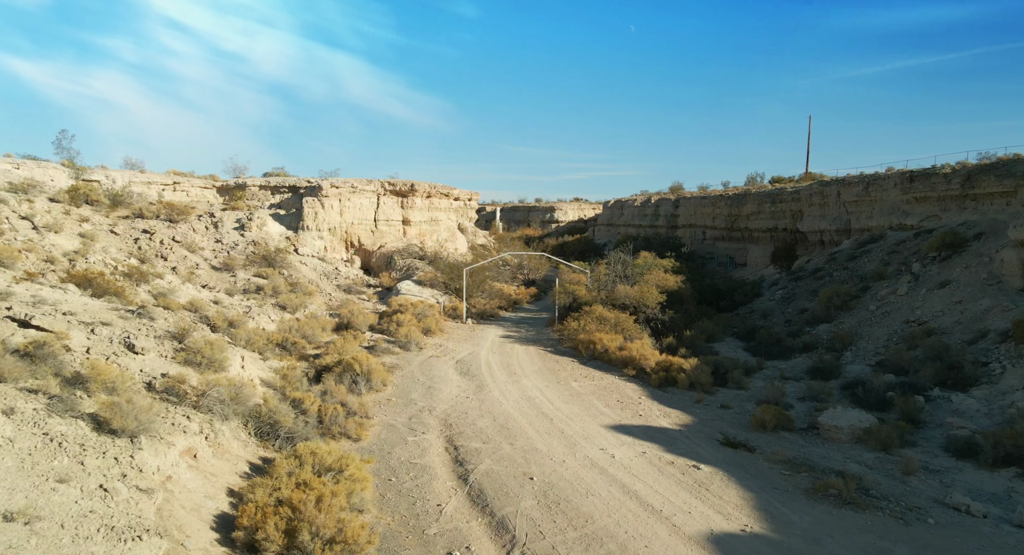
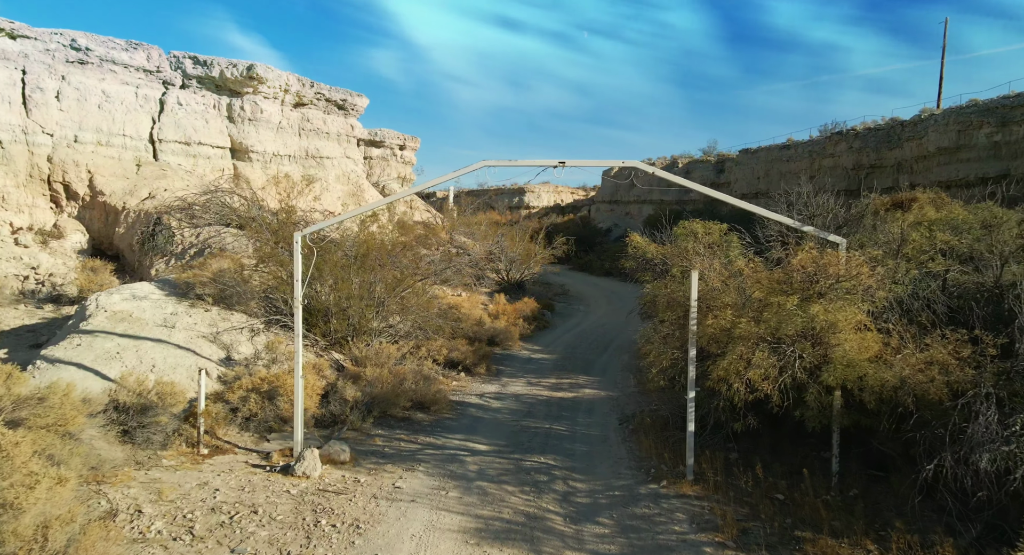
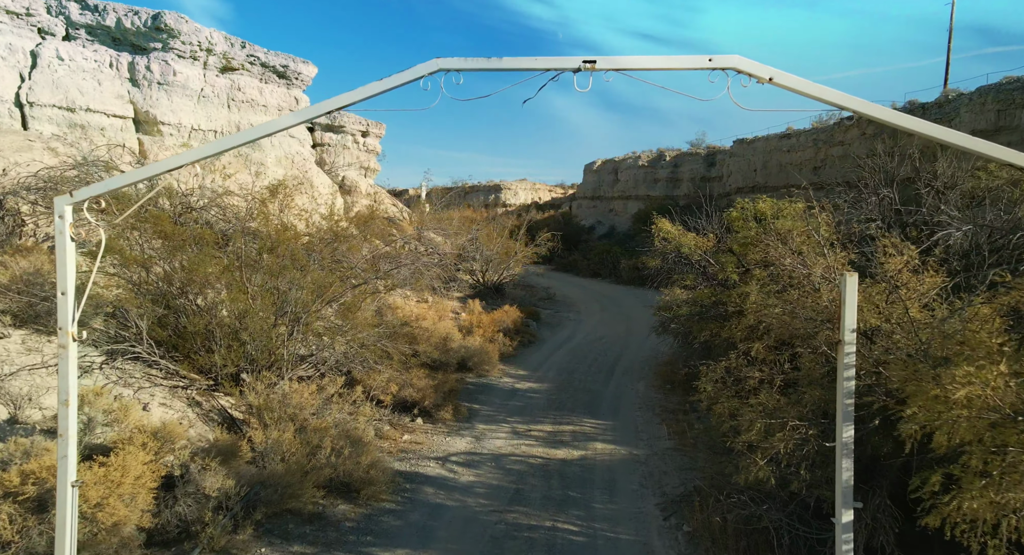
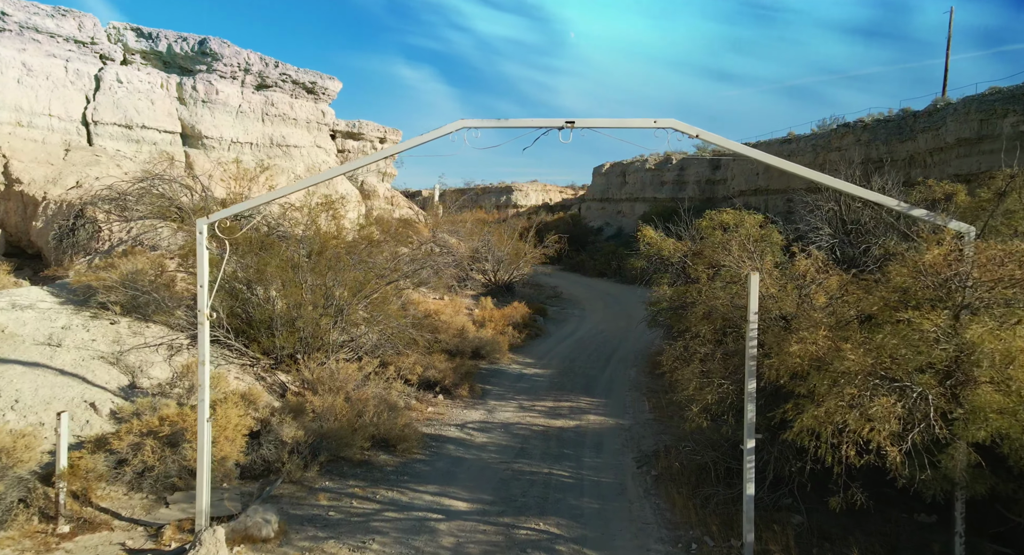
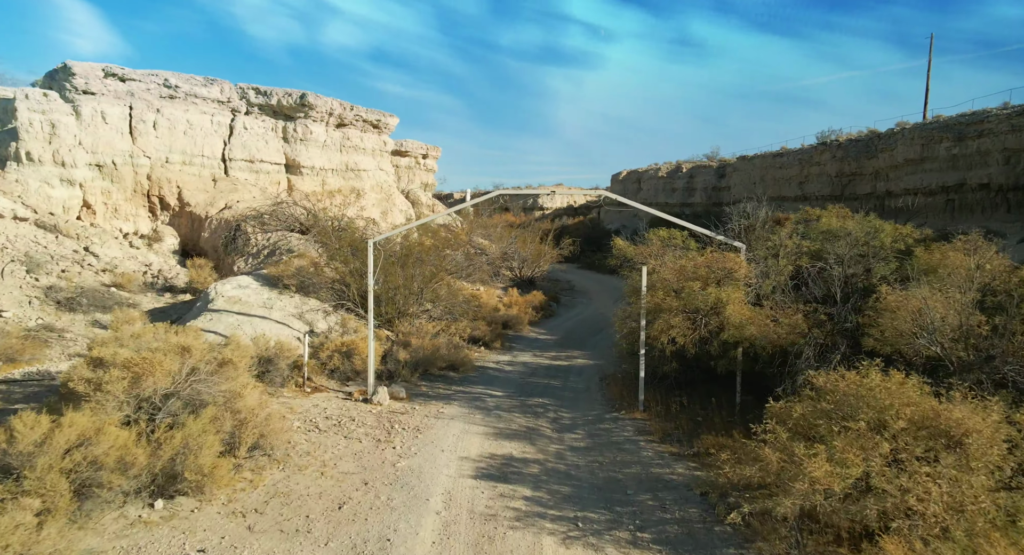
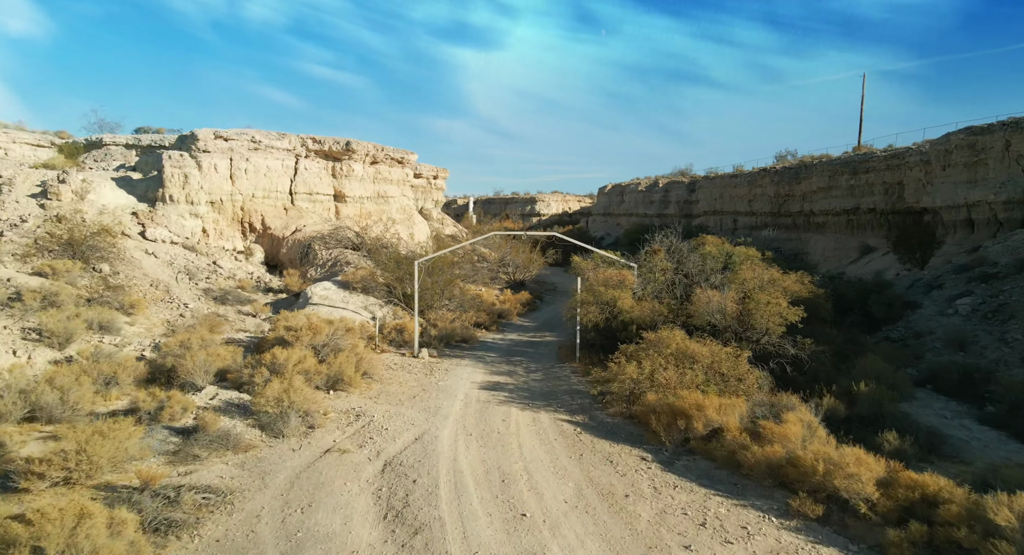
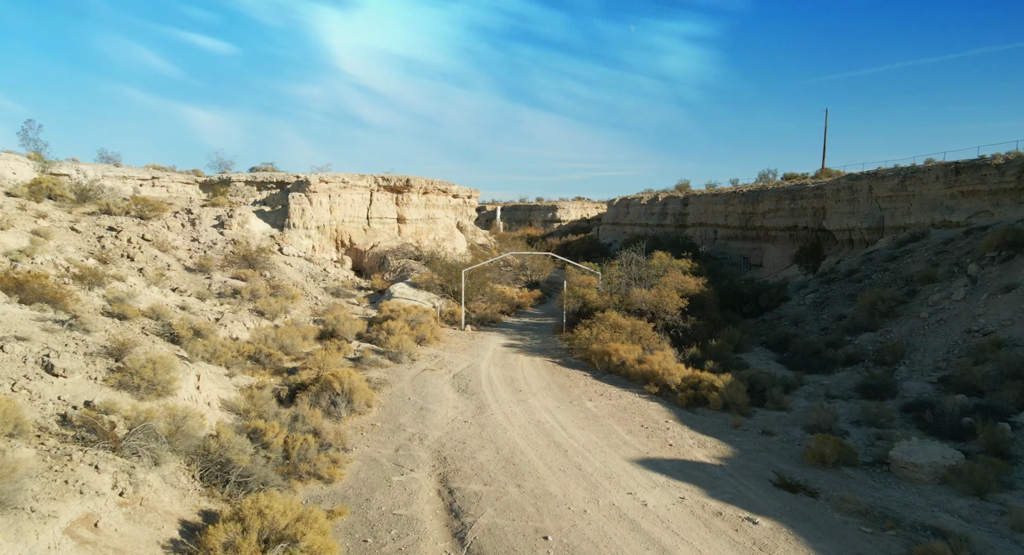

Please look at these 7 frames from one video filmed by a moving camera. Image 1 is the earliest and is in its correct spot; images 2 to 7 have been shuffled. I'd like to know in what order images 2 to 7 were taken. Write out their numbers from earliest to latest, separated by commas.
7, 6, 5, 2, 4, 3
